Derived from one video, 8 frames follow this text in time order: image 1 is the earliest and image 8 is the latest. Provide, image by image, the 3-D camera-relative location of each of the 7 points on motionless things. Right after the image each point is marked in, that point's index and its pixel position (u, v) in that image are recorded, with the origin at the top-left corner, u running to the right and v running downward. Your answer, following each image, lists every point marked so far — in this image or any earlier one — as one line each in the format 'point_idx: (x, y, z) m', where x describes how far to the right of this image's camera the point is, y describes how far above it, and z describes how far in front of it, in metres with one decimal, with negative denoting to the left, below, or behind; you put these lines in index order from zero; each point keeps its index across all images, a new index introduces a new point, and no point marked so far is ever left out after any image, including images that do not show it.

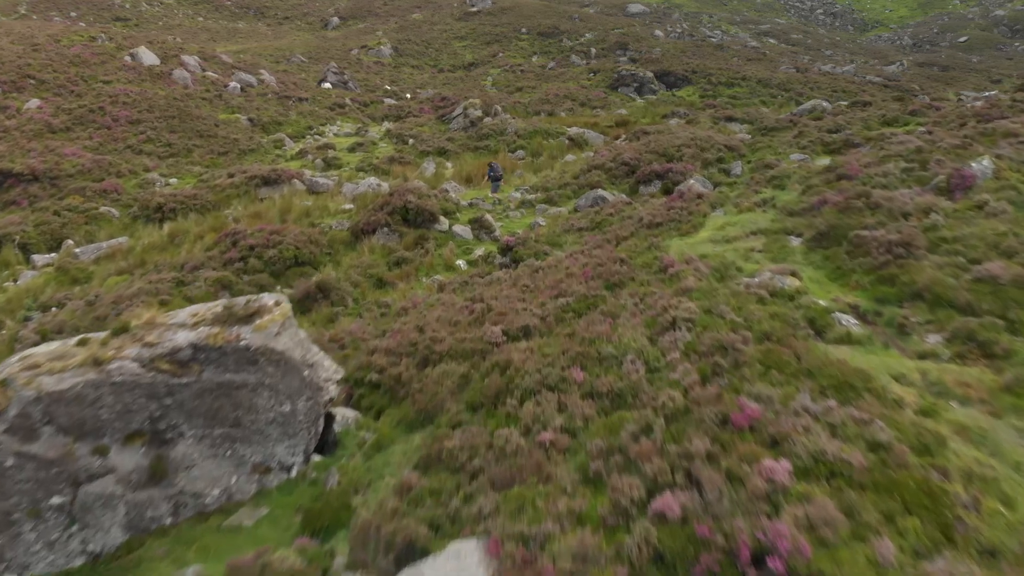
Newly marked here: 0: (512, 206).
0: (0.0, +1.9, +19.8) m
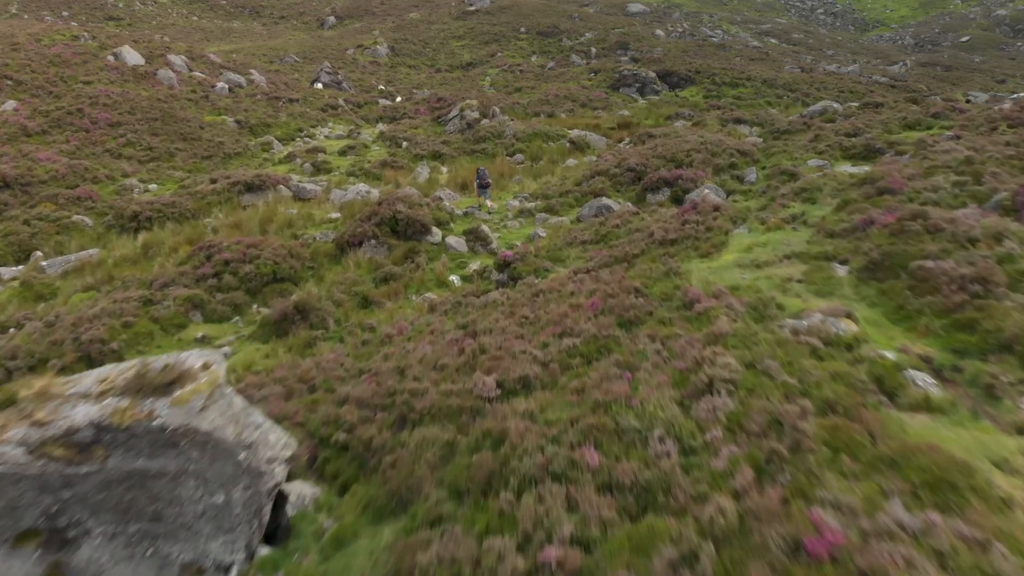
0: (0.0, +1.6, +18.4) m
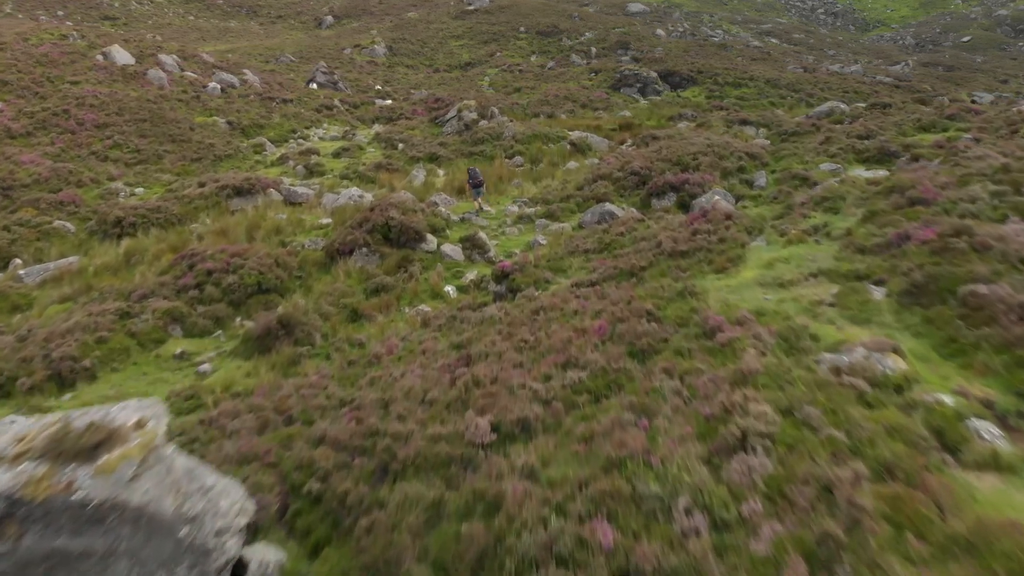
0: (-0.1, +1.4, +17.6) m
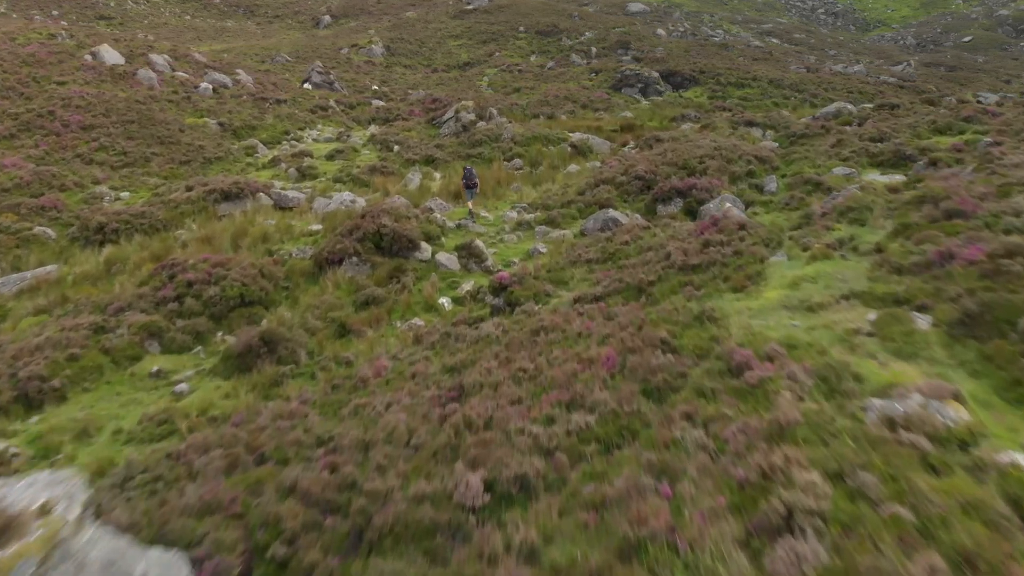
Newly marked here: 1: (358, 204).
0: (-0.1, +1.2, +16.8) m
1: (-3.4, +1.8, +18.8) m
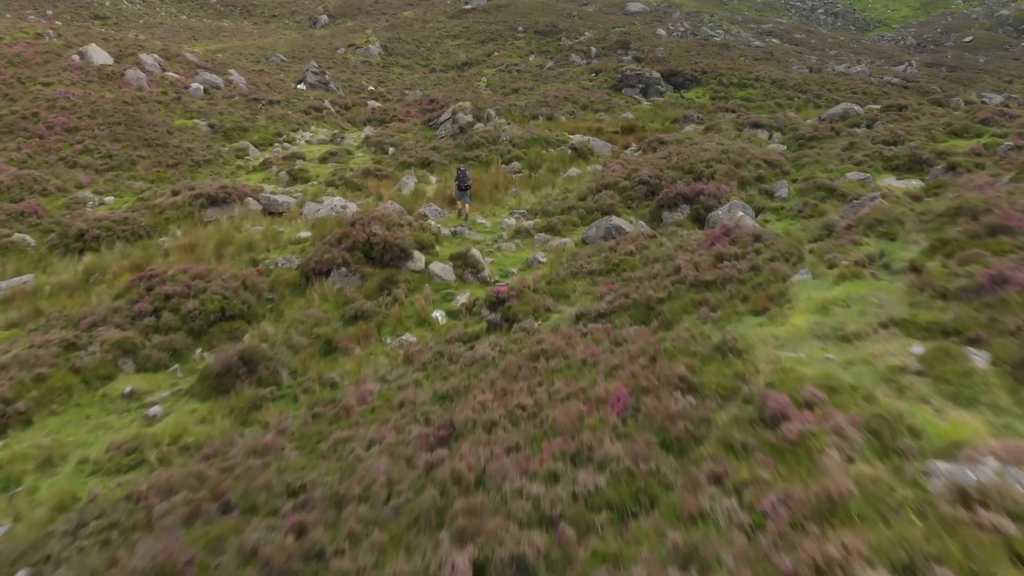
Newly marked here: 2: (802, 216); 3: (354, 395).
0: (-0.1, +1.0, +16.0) m
1: (-3.4, +1.6, +18.0) m
2: (+4.8, +1.2, +14.3) m
3: (-1.7, -1.2, +9.3) m
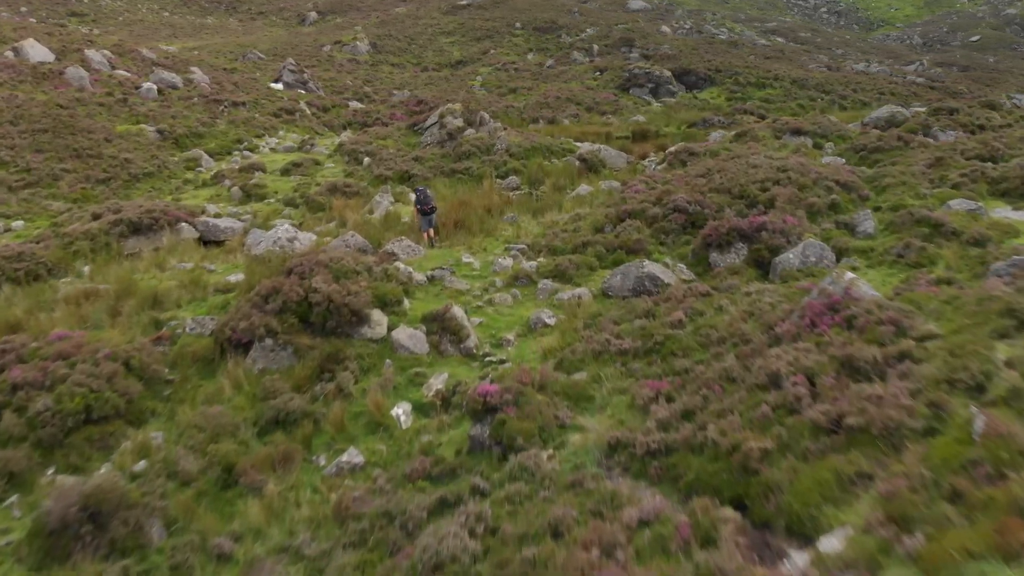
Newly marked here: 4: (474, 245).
0: (-0.2, +0.1, +12.1) m
1: (-3.5, +0.7, +14.1) m
2: (+4.7, +0.3, +10.4) m
3: (-1.7, -2.1, +5.4) m
4: (-0.6, +0.7, +13.9) m
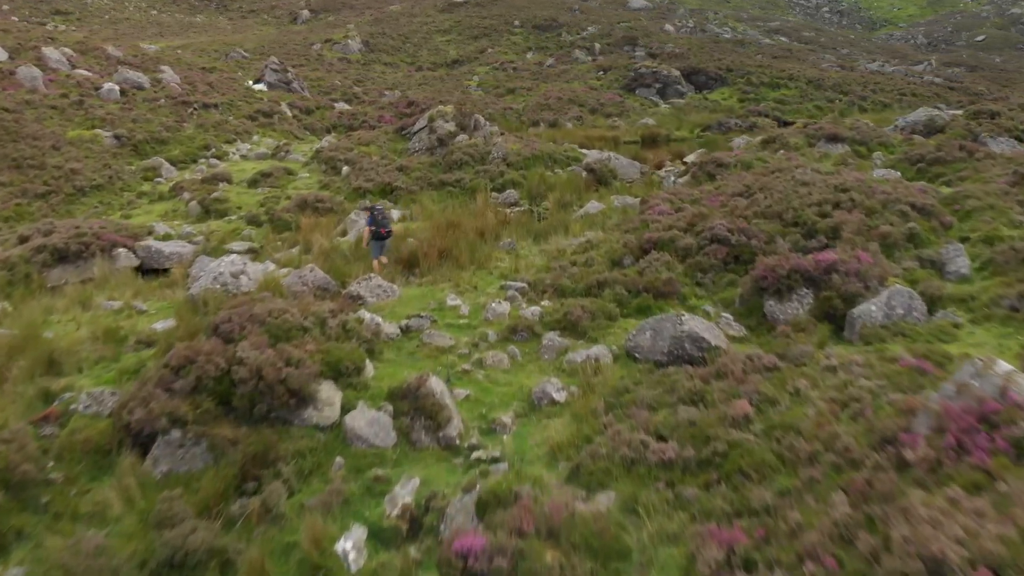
0: (-0.2, -0.5, +9.6) m
1: (-3.5, +0.1, +11.6) m
2: (+4.7, -0.3, +7.9) m
3: (-1.8, -2.7, +2.9) m
4: (-0.6, +0.1, +11.4) m
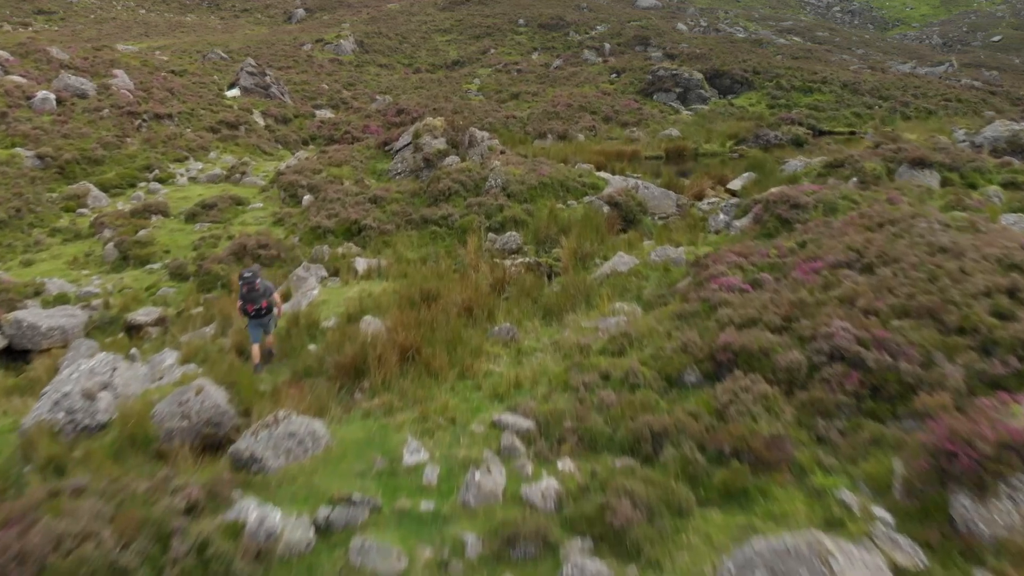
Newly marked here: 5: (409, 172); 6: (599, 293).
0: (-0.2, -1.6, +5.9) m
1: (-3.5, -0.9, +7.9) m
2: (+4.7, -1.4, +4.1) m
3: (-1.8, -3.7, -0.9) m
4: (-0.6, -1.0, +7.6) m
5: (-2.1, +2.3, +17.5) m
6: (+1.0, +0.1, +10.4) m
